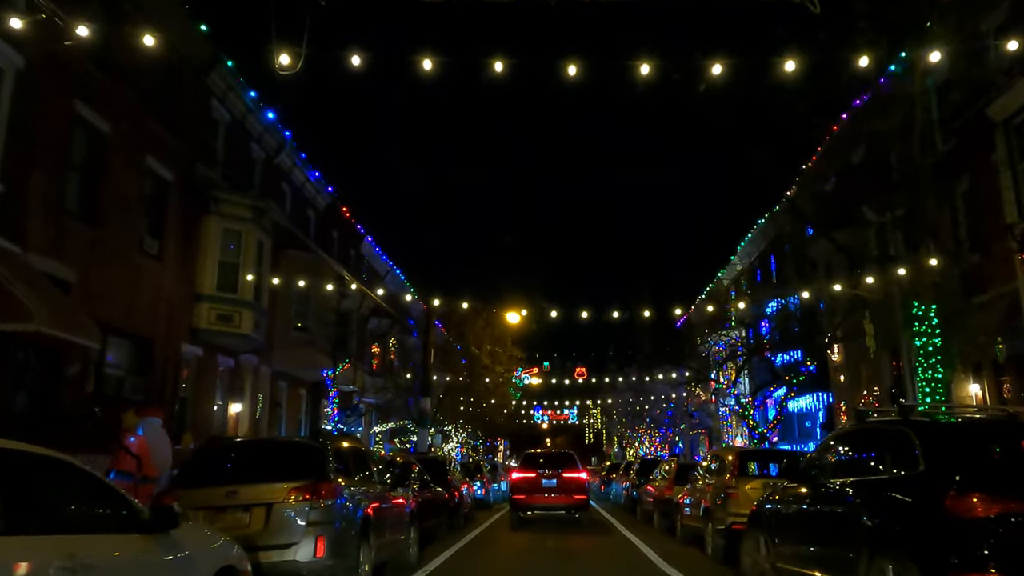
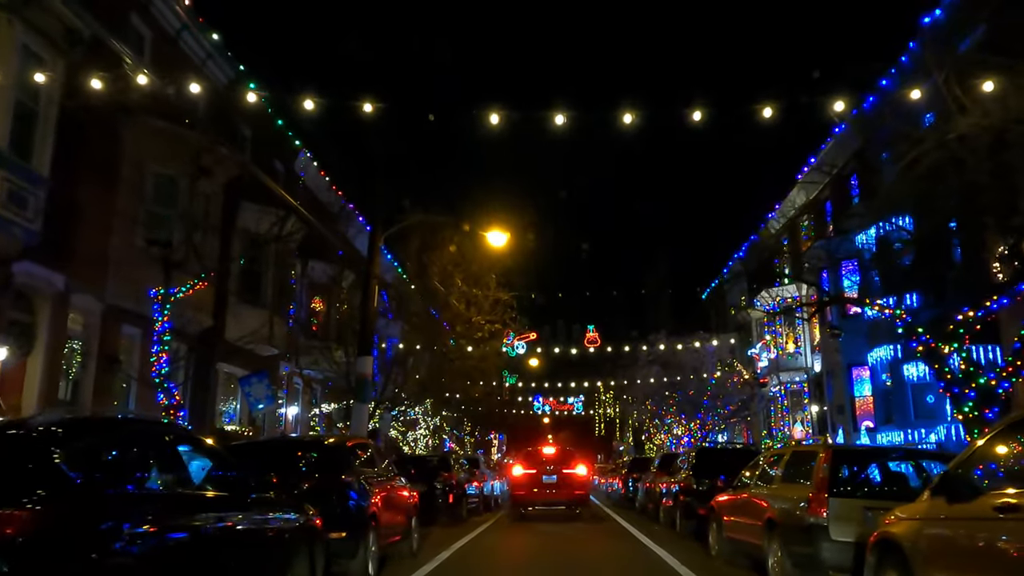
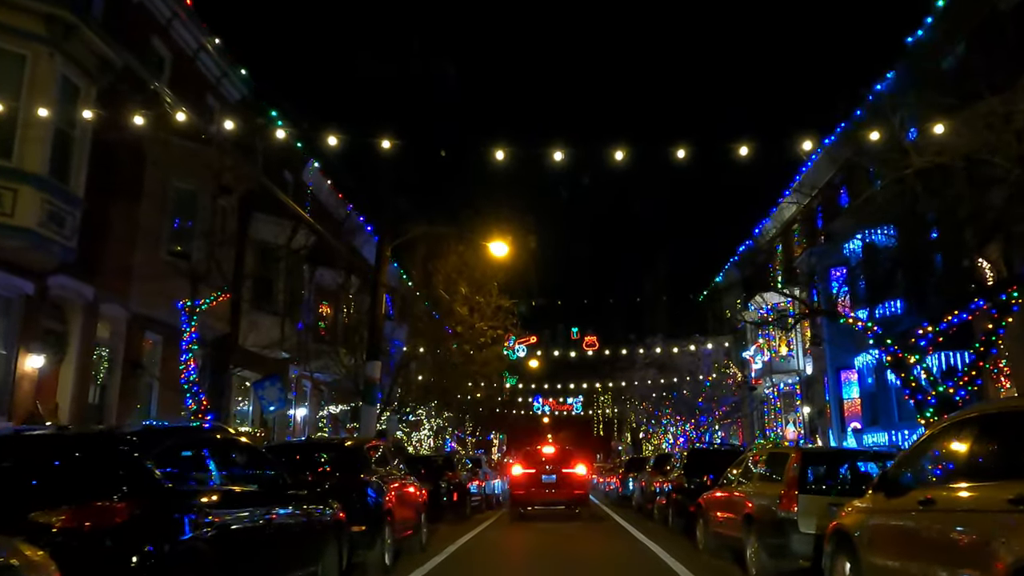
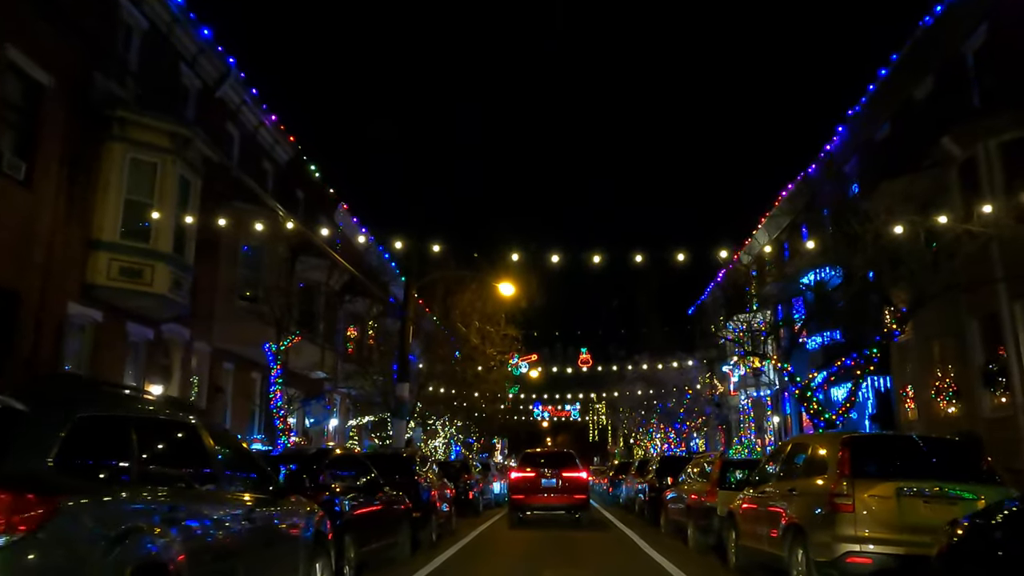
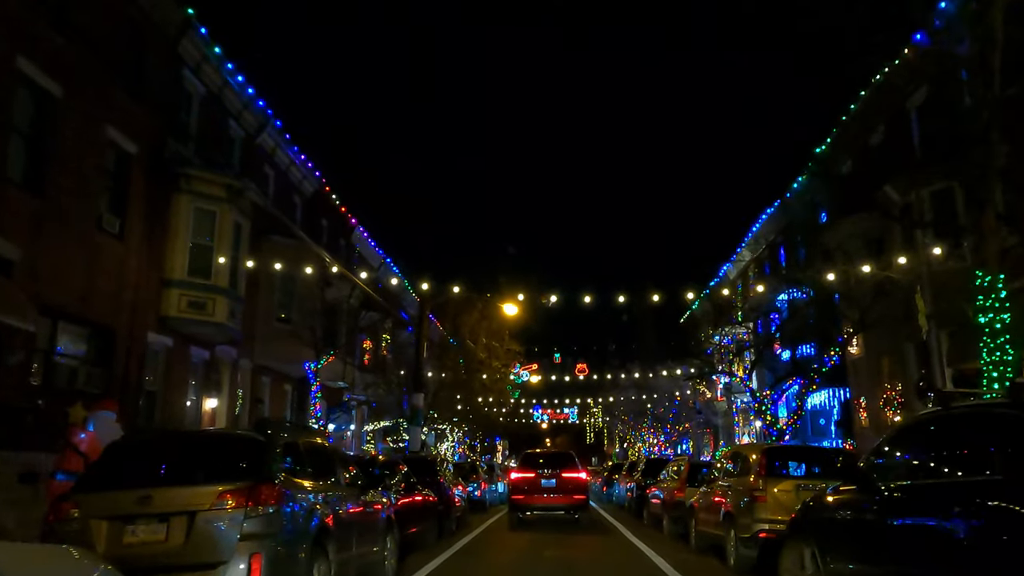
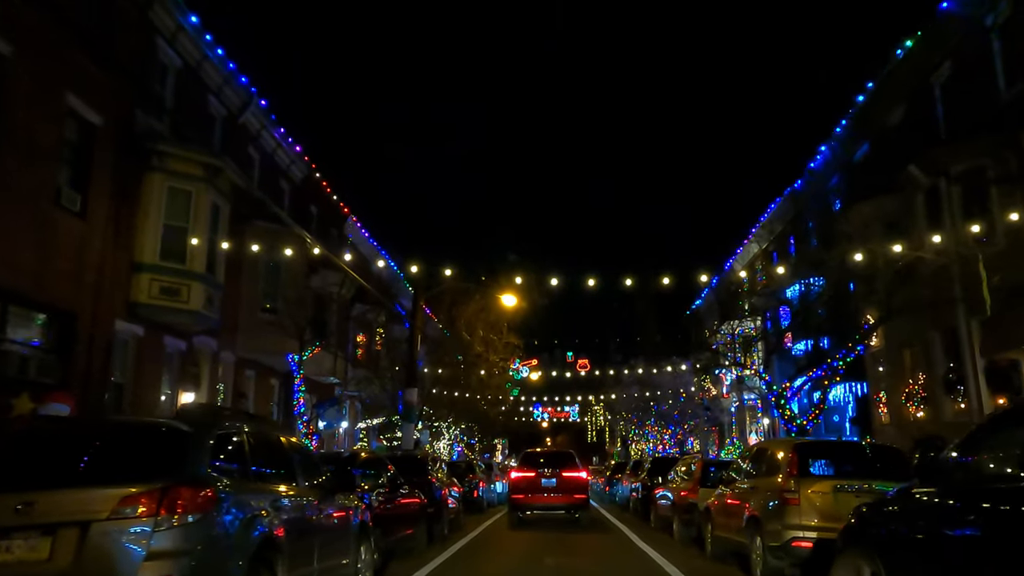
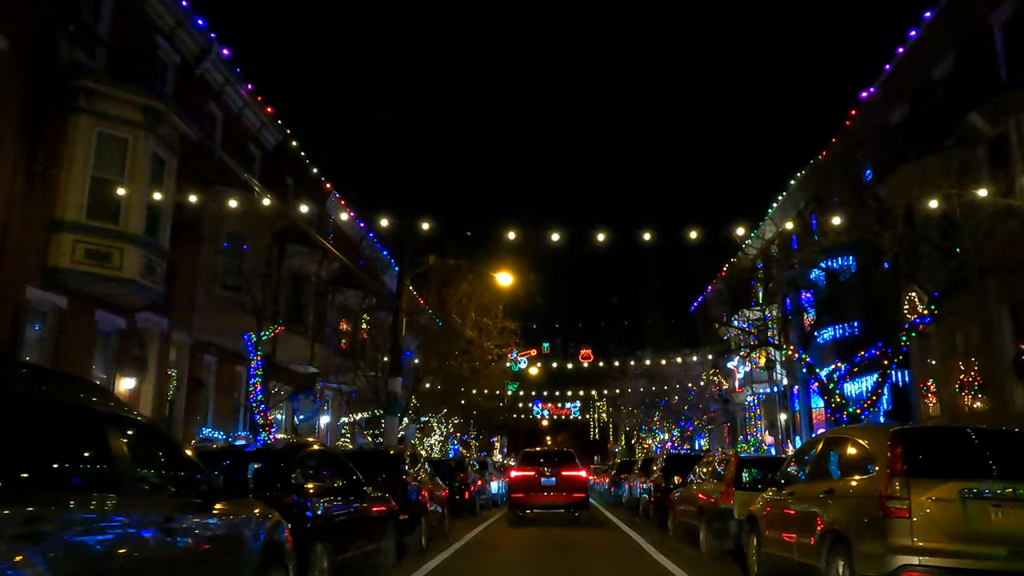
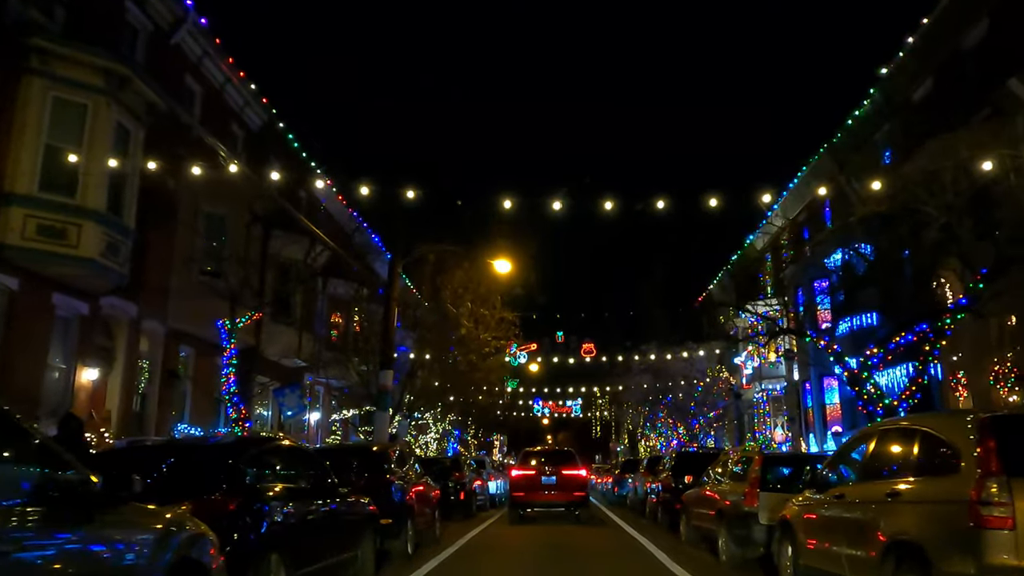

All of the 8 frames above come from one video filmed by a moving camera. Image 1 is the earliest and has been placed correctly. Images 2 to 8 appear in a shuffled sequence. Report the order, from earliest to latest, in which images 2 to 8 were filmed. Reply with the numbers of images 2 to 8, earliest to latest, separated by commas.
5, 6, 4, 7, 8, 3, 2
